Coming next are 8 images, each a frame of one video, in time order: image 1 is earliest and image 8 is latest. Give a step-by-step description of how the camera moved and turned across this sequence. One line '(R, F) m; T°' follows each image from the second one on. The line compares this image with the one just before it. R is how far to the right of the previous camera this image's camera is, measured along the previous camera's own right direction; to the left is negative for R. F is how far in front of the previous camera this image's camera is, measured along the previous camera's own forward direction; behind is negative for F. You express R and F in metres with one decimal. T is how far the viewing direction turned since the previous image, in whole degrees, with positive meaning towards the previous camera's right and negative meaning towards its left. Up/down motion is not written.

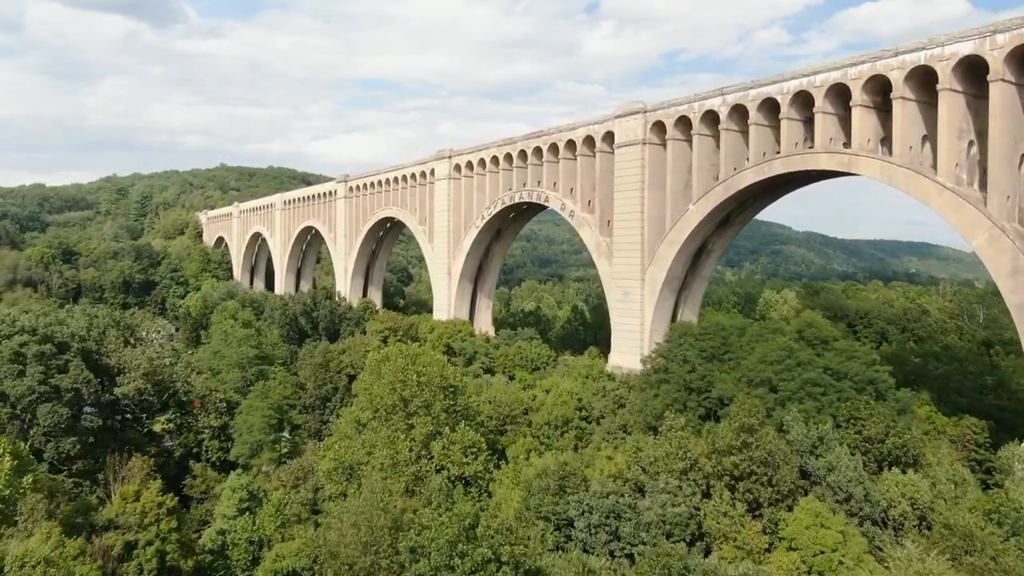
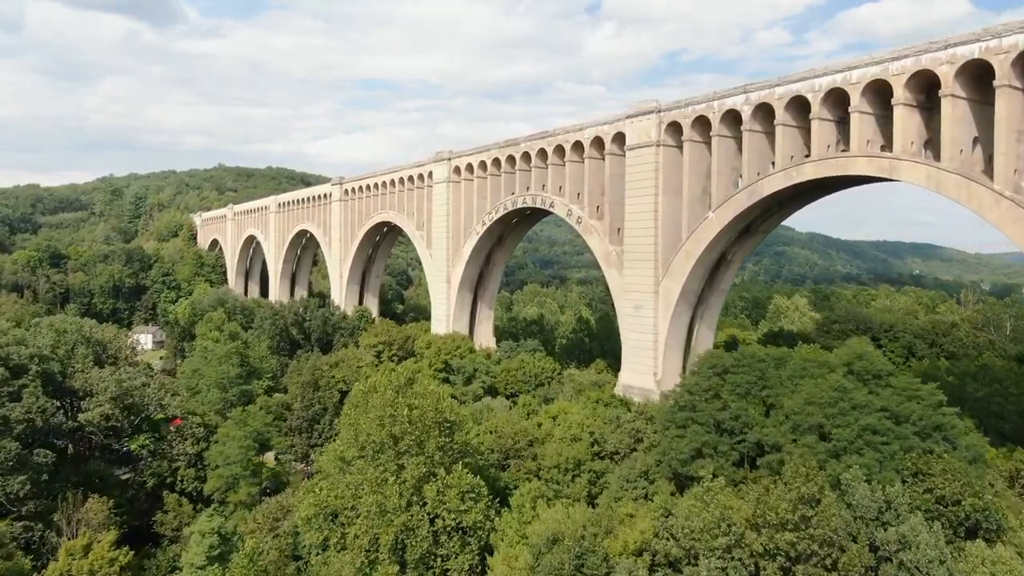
(-0.1, +2.5) m; 0°
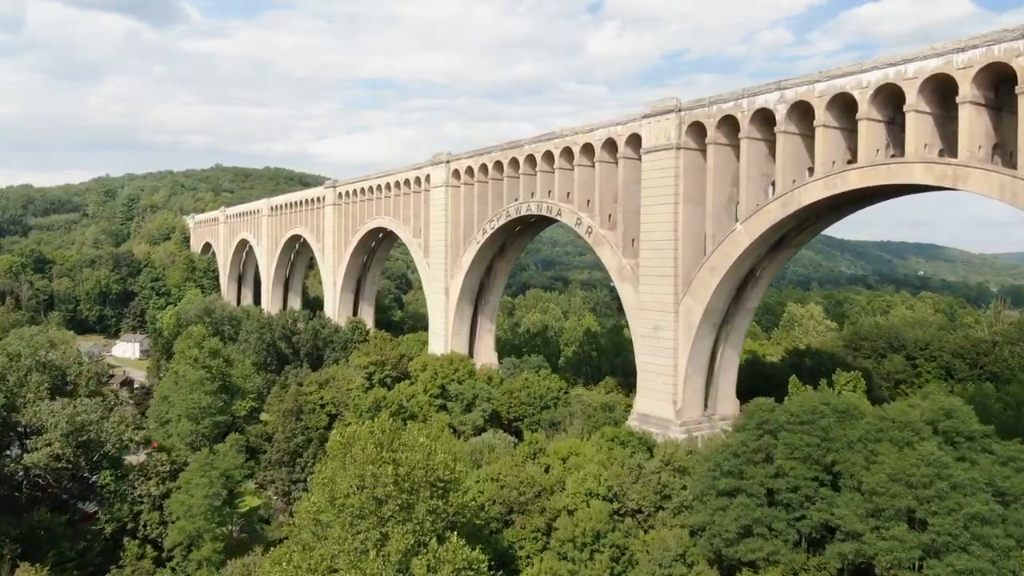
(-0.1, +3.1) m; 0°
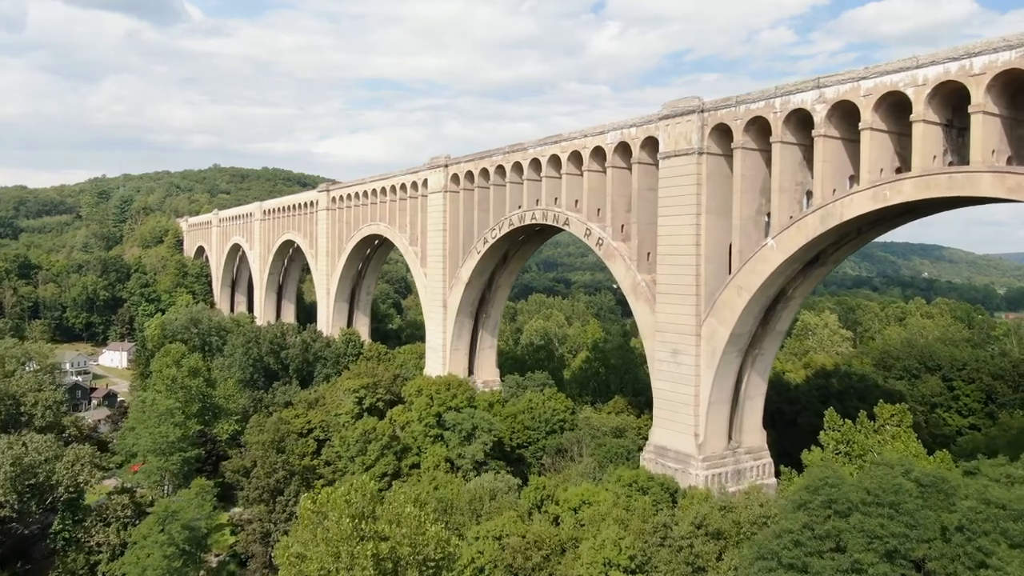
(-0.1, +2.8) m; 0°
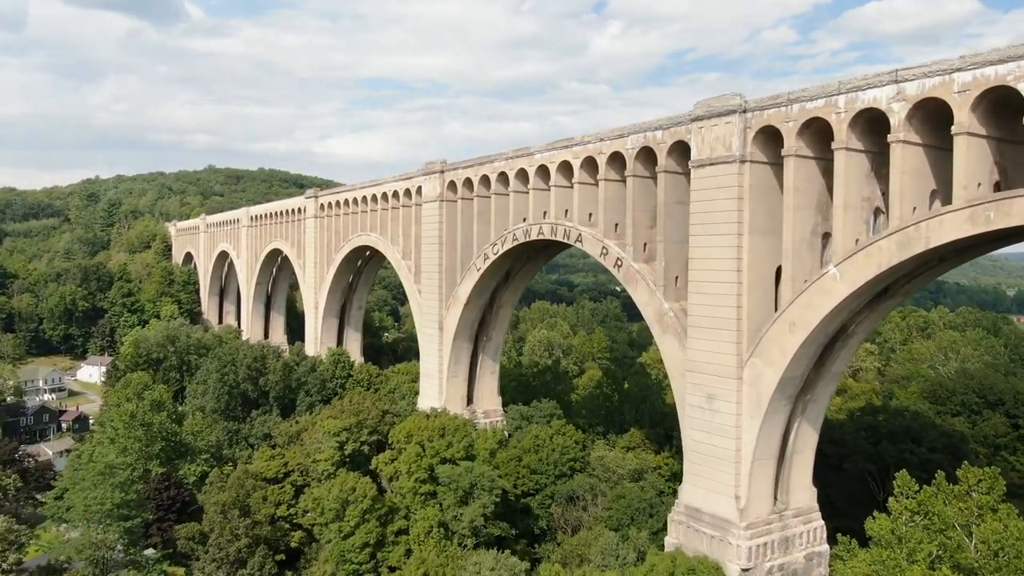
(-0.1, +4.1) m; 0°
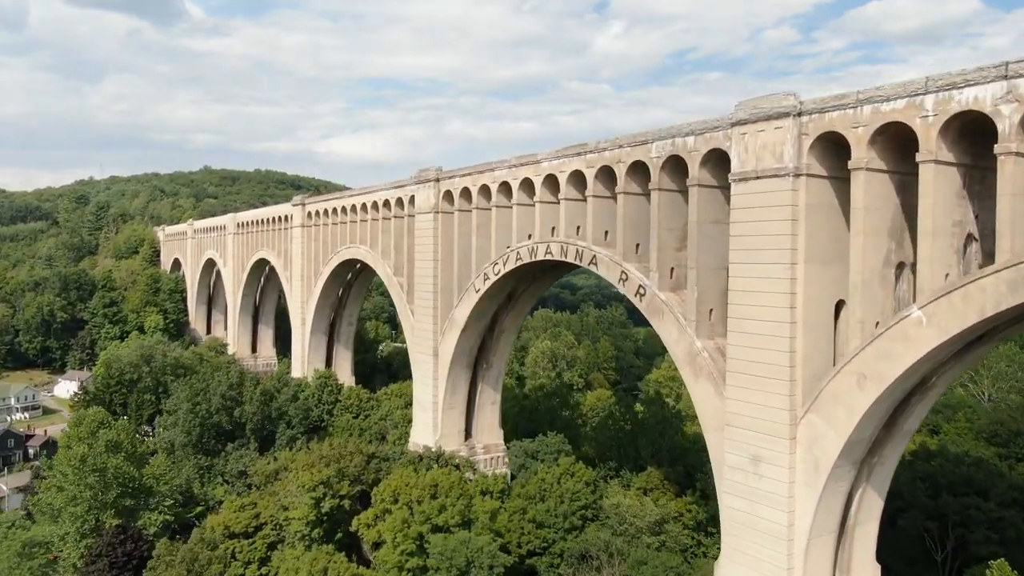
(-0.1, +3.7) m; 0°
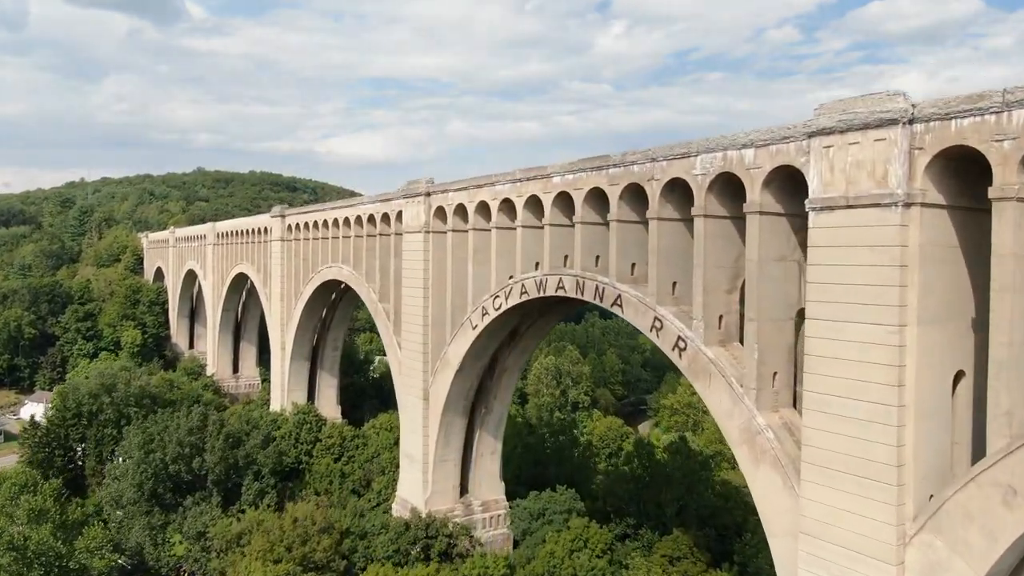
(-0.1, +4.6) m; 0°
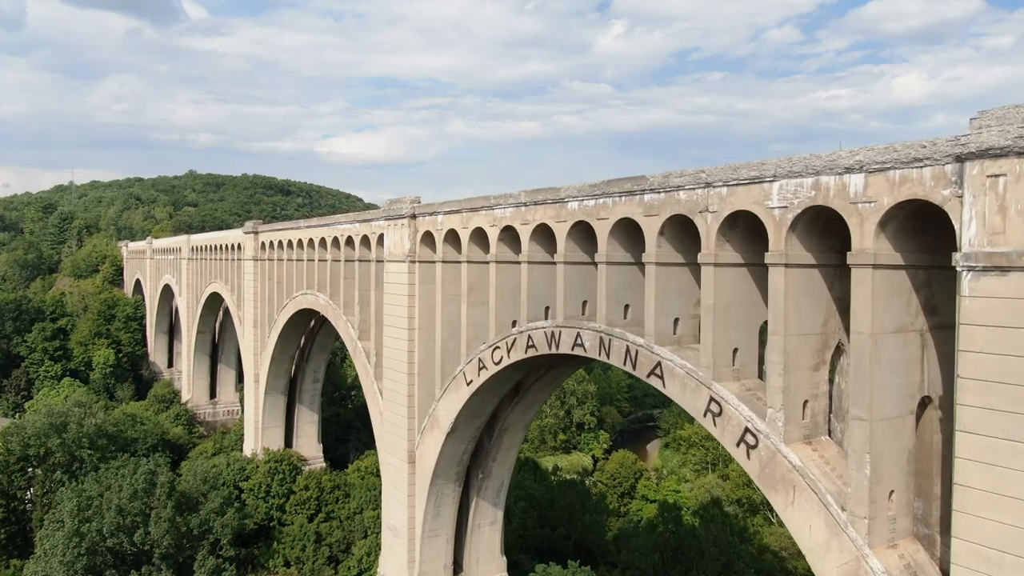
(-0.1, +4.6) m; 0°
